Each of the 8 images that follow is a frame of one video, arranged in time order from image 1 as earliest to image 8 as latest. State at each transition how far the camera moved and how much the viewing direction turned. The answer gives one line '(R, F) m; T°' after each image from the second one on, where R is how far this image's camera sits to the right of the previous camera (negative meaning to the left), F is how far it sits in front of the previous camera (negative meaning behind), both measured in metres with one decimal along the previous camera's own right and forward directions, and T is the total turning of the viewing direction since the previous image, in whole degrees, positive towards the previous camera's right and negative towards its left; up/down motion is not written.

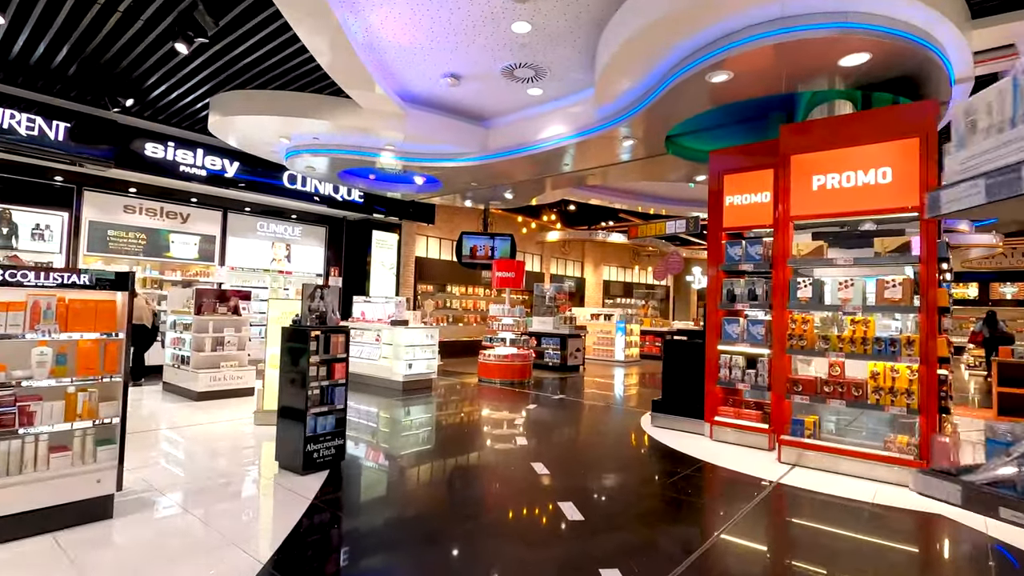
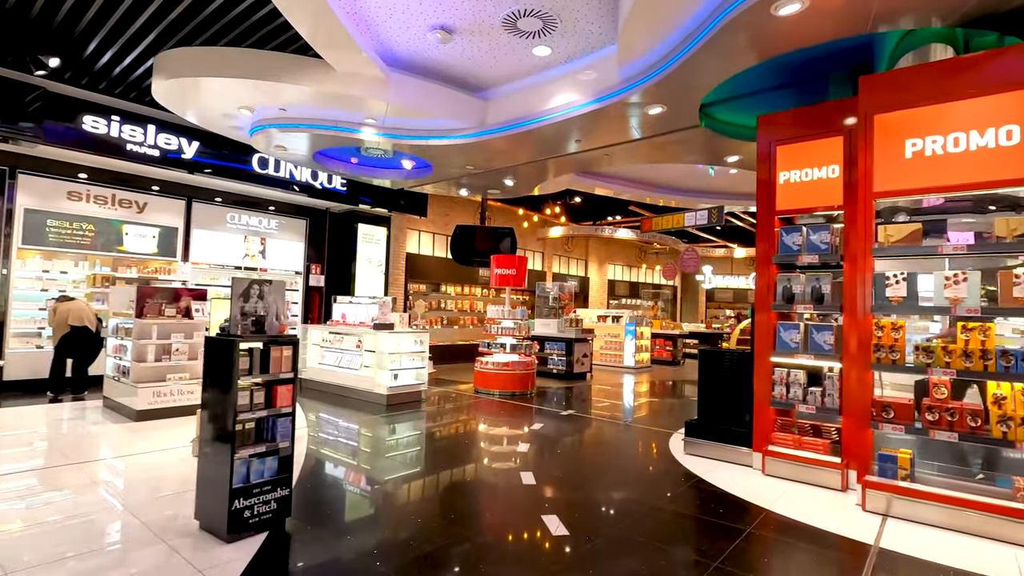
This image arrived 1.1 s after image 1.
(0.0, +1.1) m; 0°
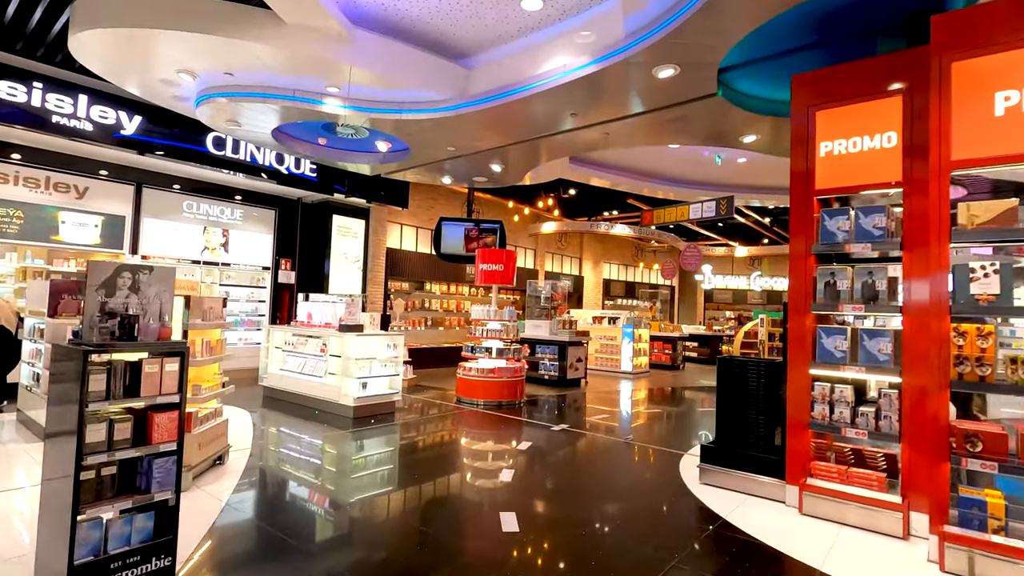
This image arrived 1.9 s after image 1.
(+0.1, +0.9) m; +1°
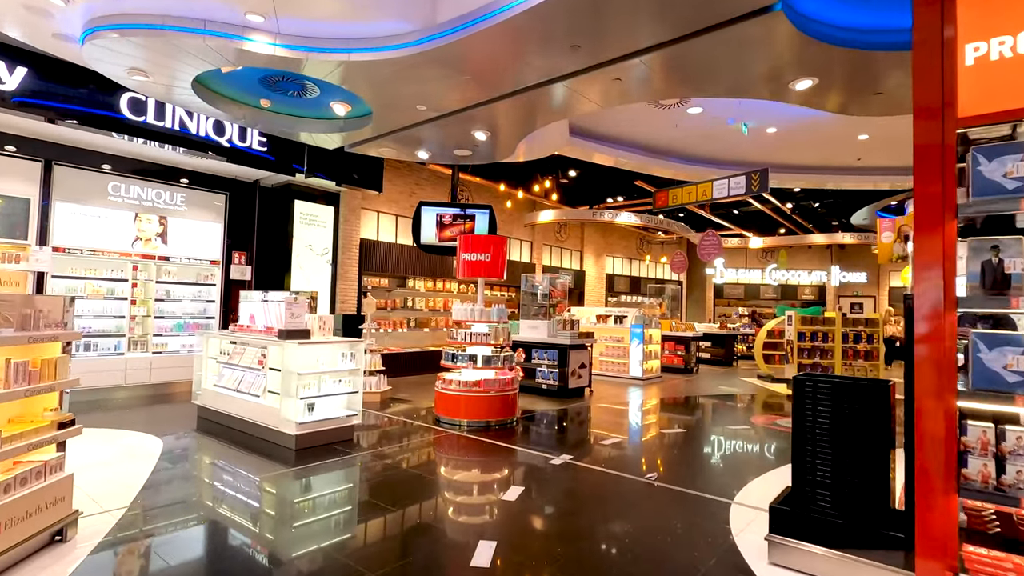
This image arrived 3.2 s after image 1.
(+0.1, +1.4) m; 0°
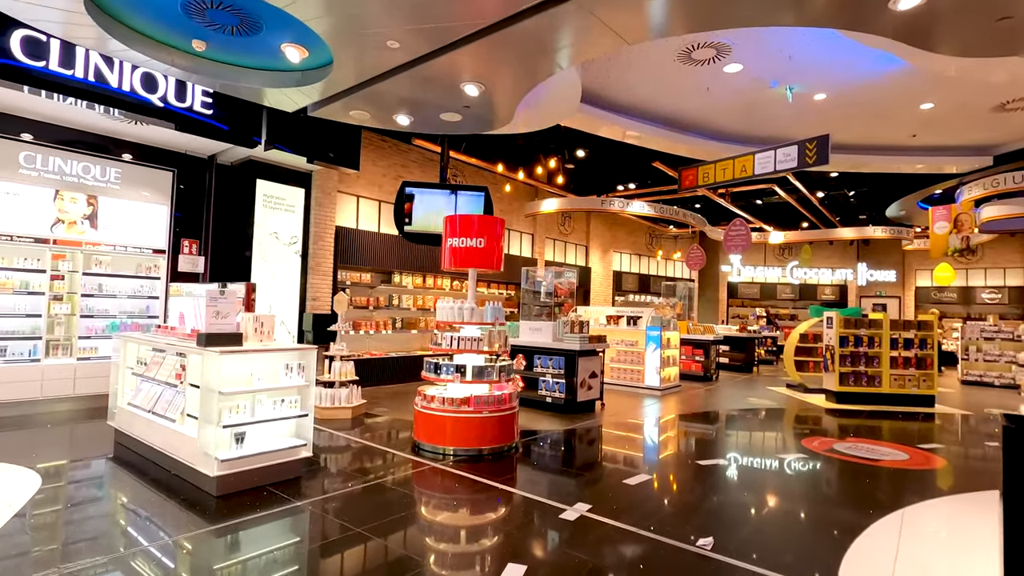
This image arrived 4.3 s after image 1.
(0.0, +1.2) m; 0°
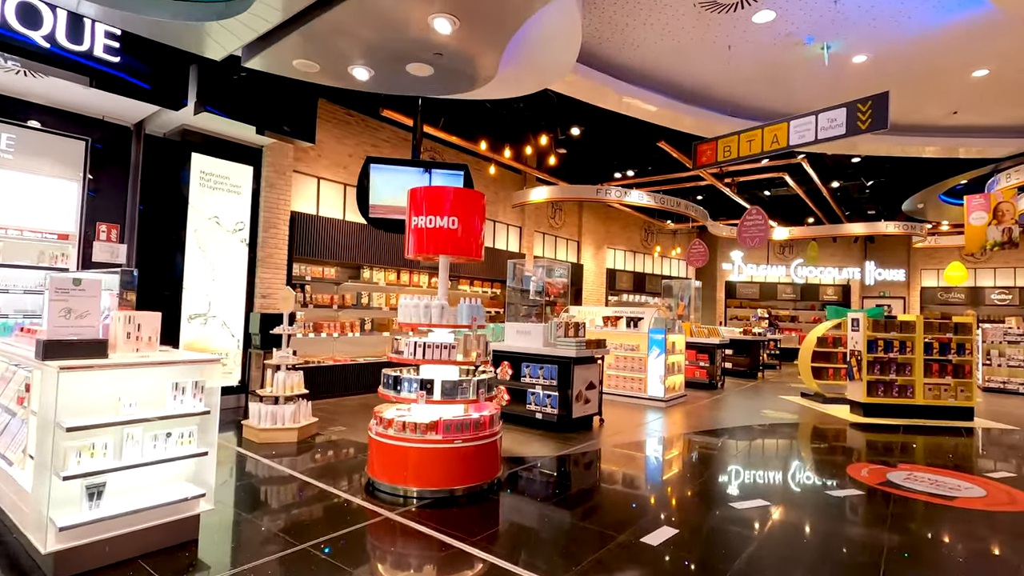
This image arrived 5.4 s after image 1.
(0.0, +1.1) m; +1°
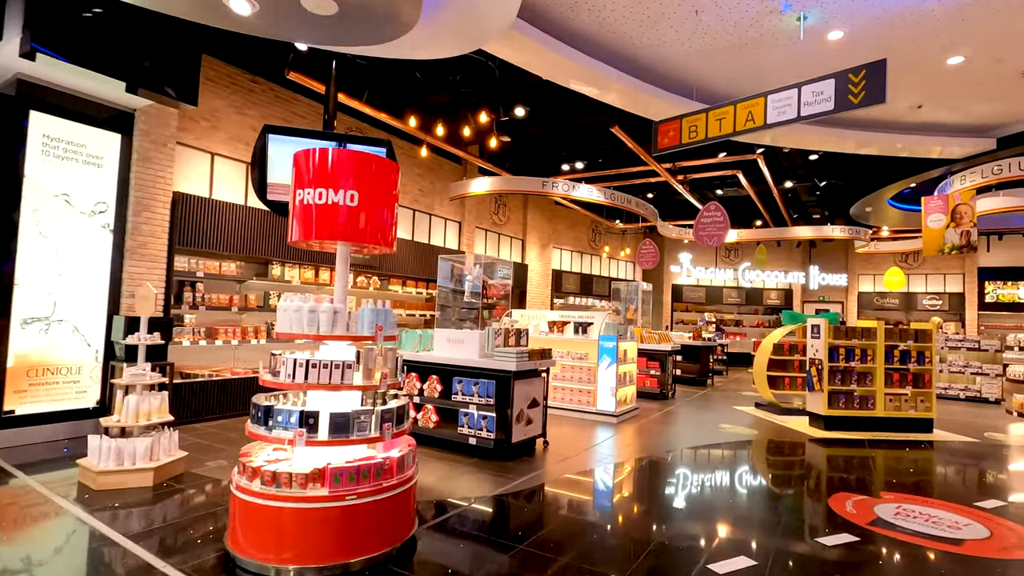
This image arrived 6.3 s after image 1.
(+0.1, +0.9) m; +6°
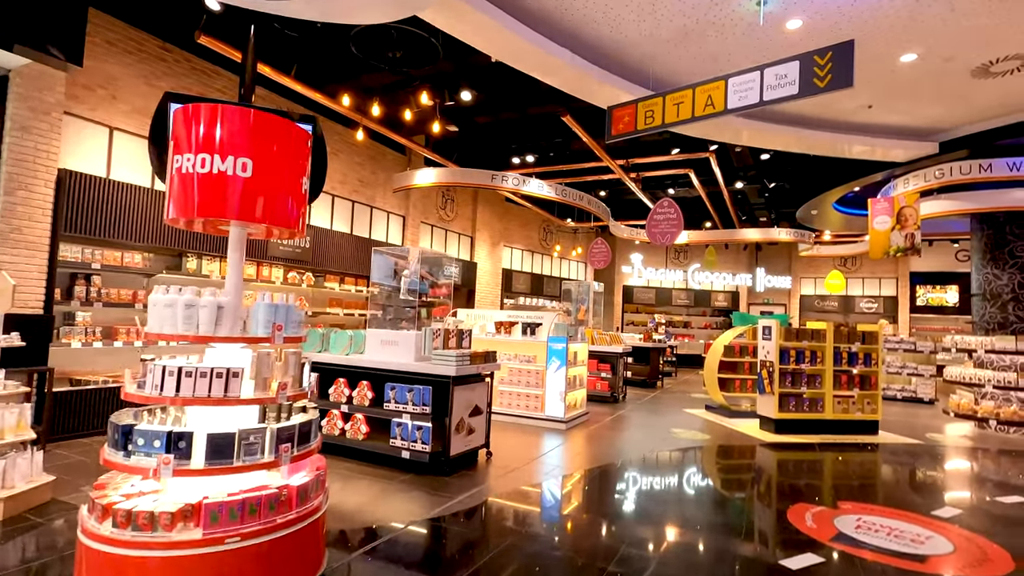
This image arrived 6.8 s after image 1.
(+0.1, +0.4) m; +5°
